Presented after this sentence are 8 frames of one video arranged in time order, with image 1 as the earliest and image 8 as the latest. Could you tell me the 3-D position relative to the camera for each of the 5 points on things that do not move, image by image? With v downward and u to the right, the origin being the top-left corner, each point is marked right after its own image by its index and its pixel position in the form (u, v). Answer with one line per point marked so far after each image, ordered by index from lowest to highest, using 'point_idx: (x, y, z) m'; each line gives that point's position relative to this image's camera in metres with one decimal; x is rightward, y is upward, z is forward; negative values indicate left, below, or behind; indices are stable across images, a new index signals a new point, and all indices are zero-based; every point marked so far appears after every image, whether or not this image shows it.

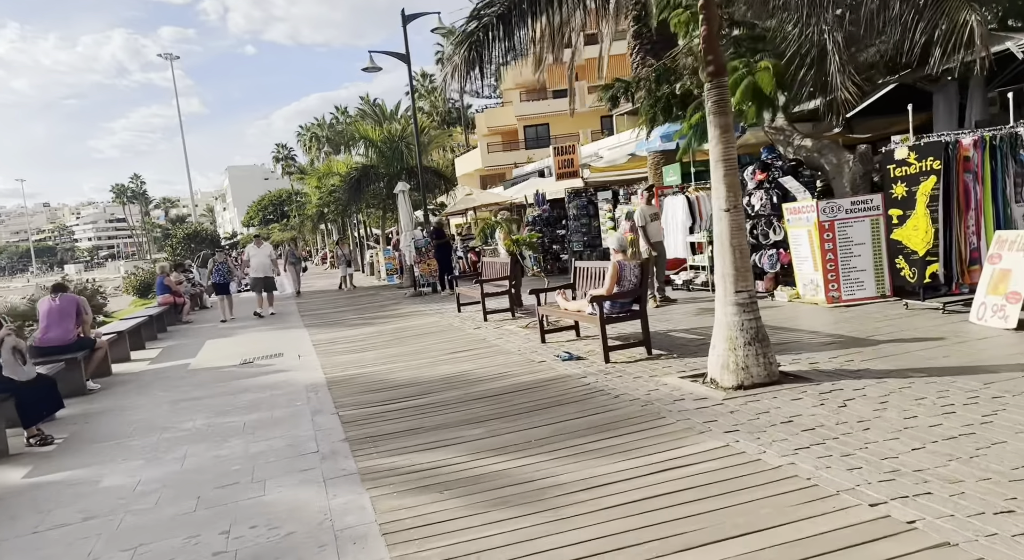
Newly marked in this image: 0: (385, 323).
0: (-2.2, -0.7, +13.4) m
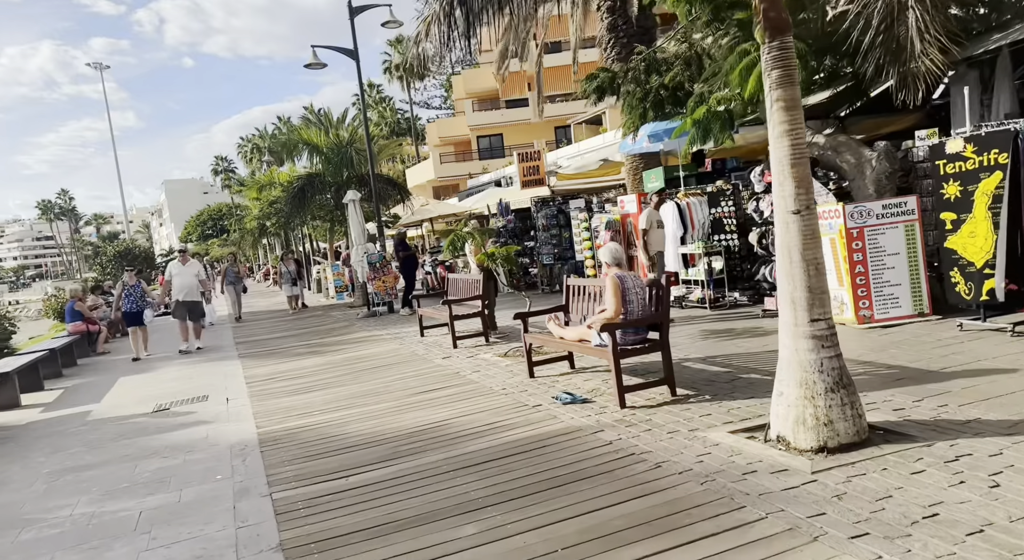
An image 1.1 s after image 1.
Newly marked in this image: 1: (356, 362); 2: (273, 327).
0: (-2.7, -1.1, +11.6) m
1: (-2.1, -1.1, +10.4) m
2: (-5.1, -1.2, +16.9) m
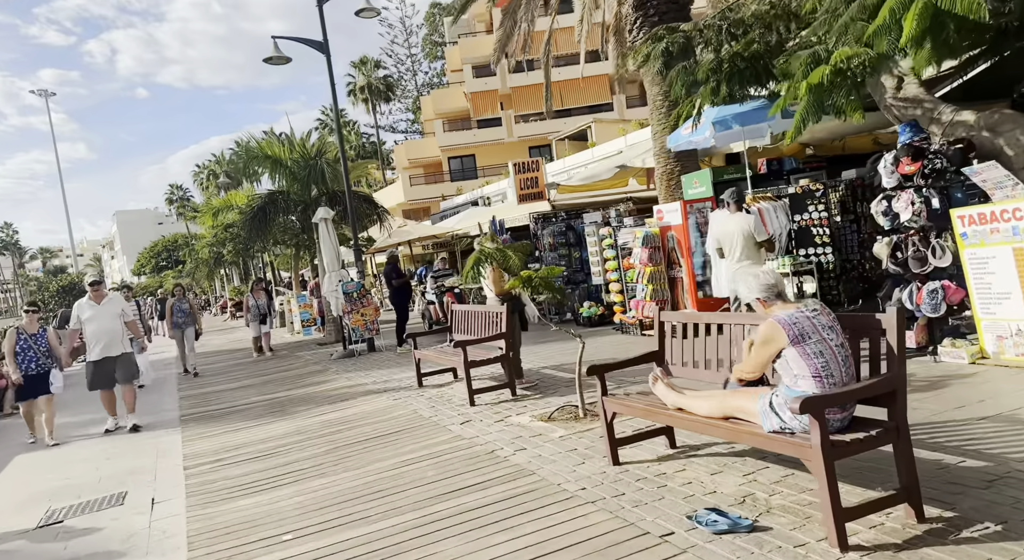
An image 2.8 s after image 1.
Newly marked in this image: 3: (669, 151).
0: (-2.3, -1.5, +8.8) m
1: (-1.8, -1.5, +7.6) m
2: (-5.1, -1.9, +14.0) m
3: (+2.4, +2.0, +11.7) m
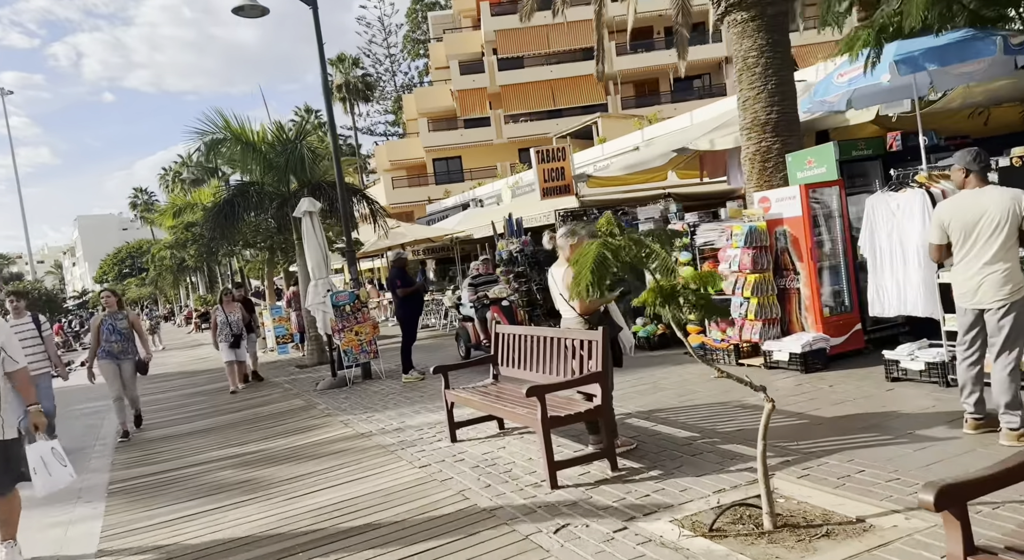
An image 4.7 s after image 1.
0: (-1.7, -1.6, +6.0) m
1: (-1.1, -1.6, +4.8) m
2: (-4.6, -2.0, +11.0) m
3: (+2.9, +1.8, +9.0) m
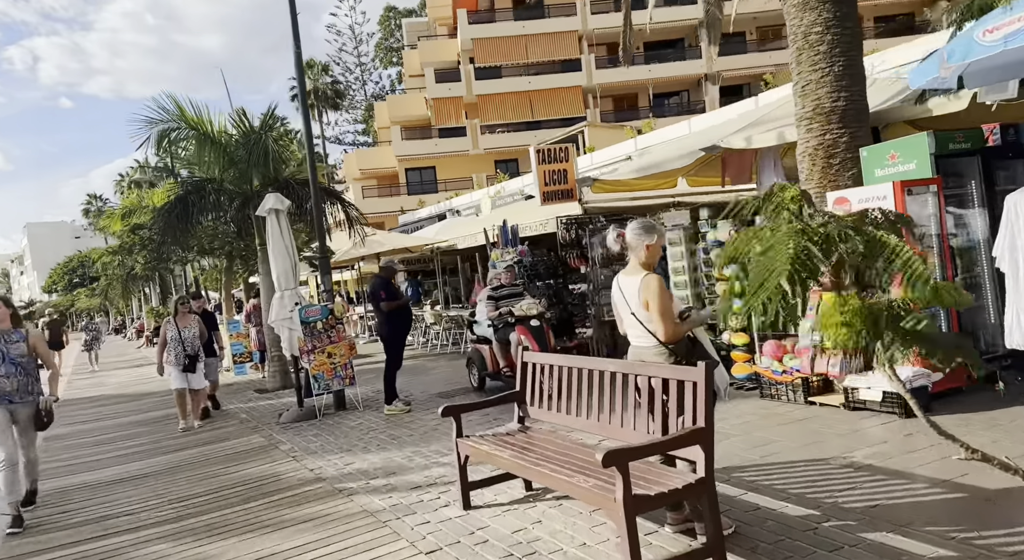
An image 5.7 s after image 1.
0: (-1.4, -1.7, +4.2) m
1: (-0.8, -1.6, +3.0) m
2: (-4.6, -2.1, +9.1) m
3: (+3.1, +1.7, +7.5) m
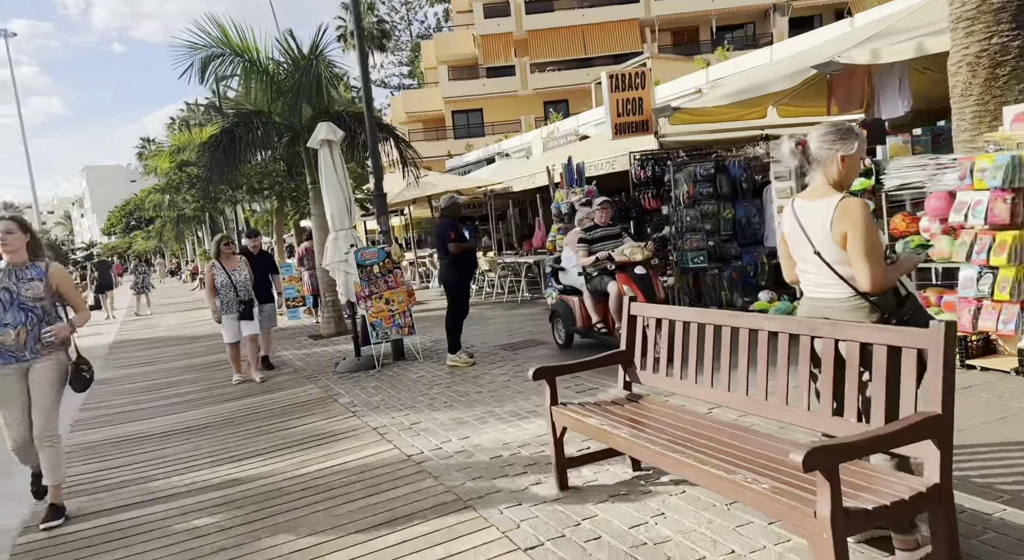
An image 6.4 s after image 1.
0: (-0.9, -1.4, +3.3) m
1: (-0.3, -1.4, +2.1) m
2: (-3.7, -1.4, +8.4) m
3: (+3.9, +2.2, +6.1) m
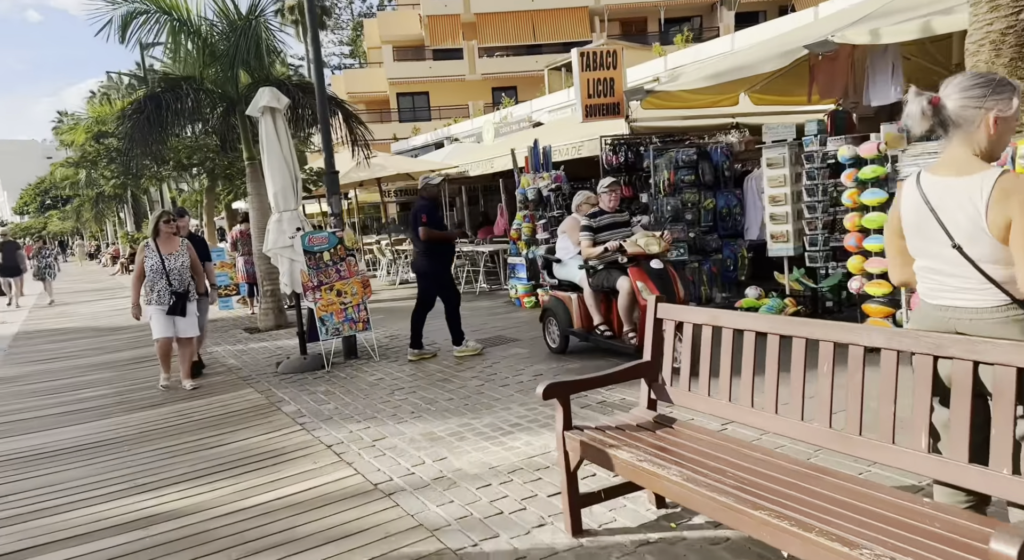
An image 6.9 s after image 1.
0: (-0.8, -1.3, +2.4) m
1: (-0.1, -1.4, +1.3) m
2: (-4.0, -1.3, +7.3) m
3: (+3.7, +2.2, +5.5) m
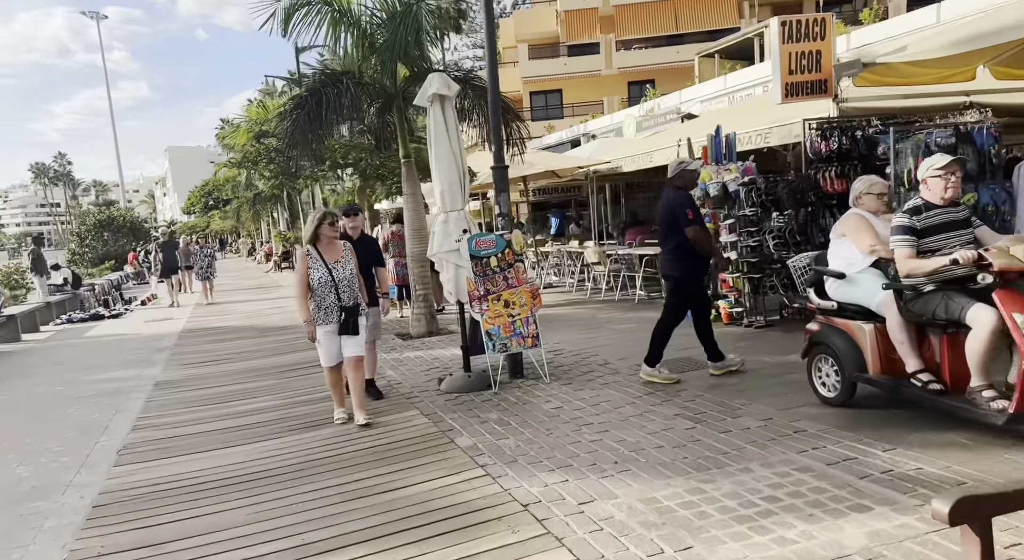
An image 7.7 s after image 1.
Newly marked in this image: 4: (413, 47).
0: (+0.1, -1.5, +1.2) m
1: (+0.6, -1.5, 0.0) m
2: (-2.3, -1.4, +6.6) m
3: (+5.1, +2.0, +3.5) m
4: (-1.3, +3.0, +10.0) m
